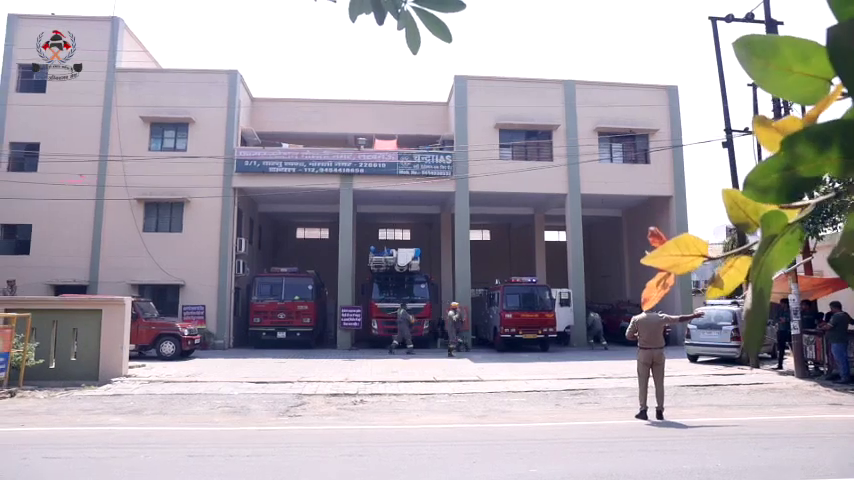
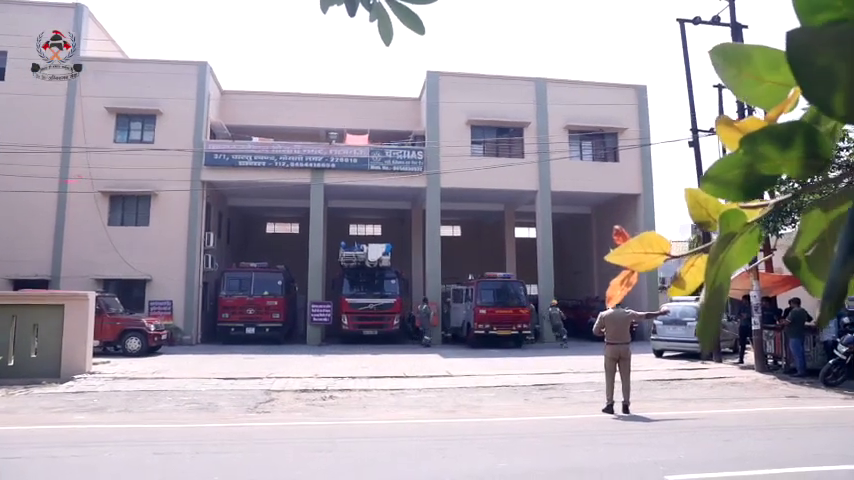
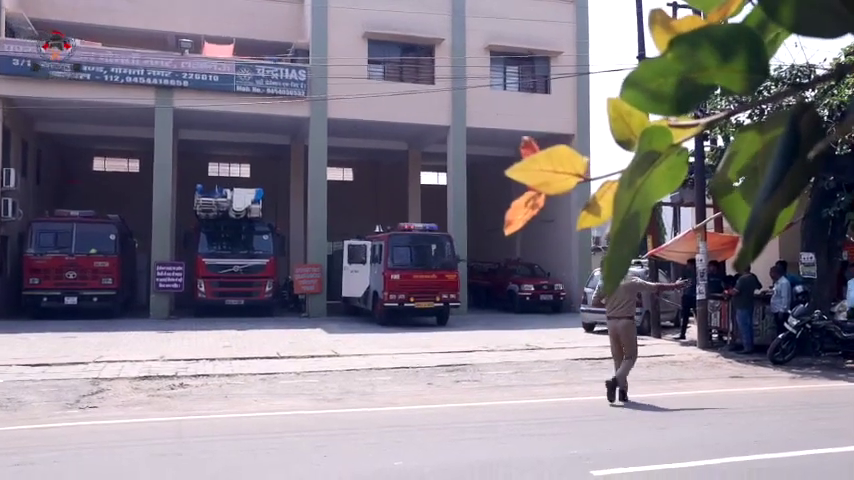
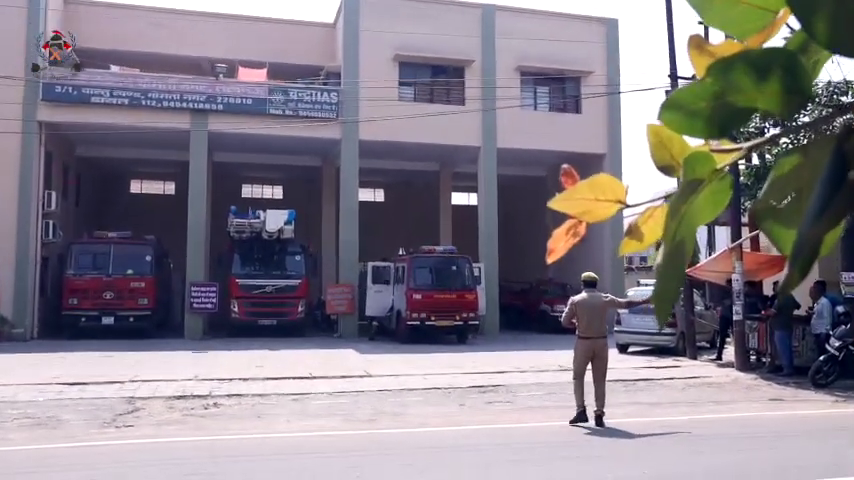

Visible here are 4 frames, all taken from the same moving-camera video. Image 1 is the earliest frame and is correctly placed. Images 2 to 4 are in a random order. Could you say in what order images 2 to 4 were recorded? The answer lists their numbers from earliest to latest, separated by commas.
2, 4, 3
